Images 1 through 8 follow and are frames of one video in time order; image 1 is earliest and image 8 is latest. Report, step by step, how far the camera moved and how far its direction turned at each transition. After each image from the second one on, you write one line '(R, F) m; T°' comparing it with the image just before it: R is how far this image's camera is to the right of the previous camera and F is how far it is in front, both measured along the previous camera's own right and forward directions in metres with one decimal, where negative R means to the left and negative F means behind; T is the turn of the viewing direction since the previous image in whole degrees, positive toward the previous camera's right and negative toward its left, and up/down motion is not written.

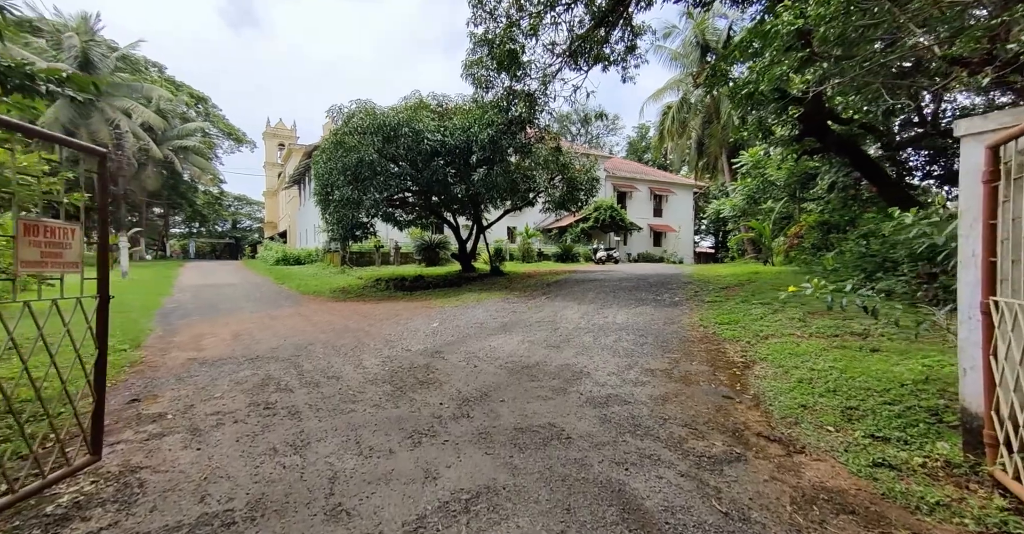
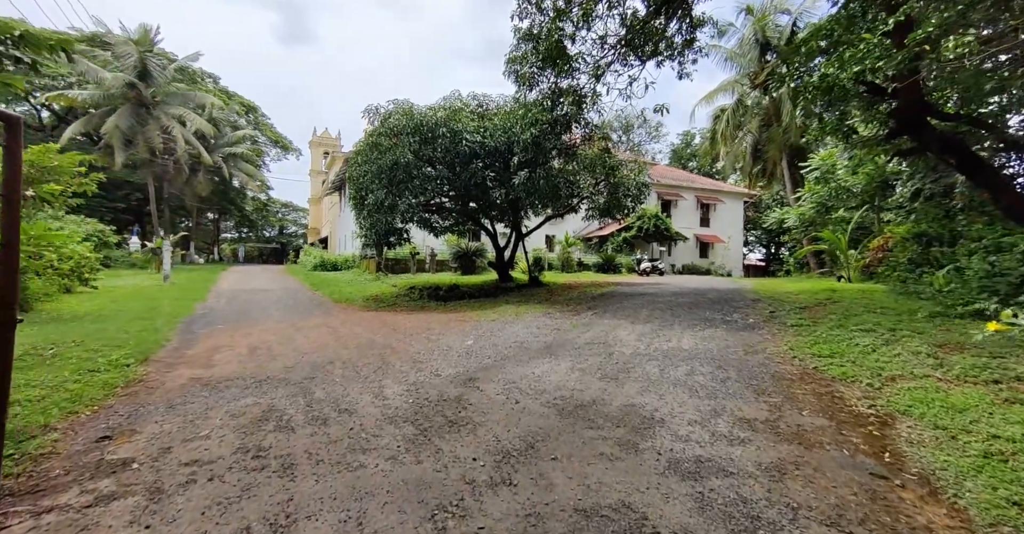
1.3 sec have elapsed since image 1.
(-0.1, +0.8) m; -5°
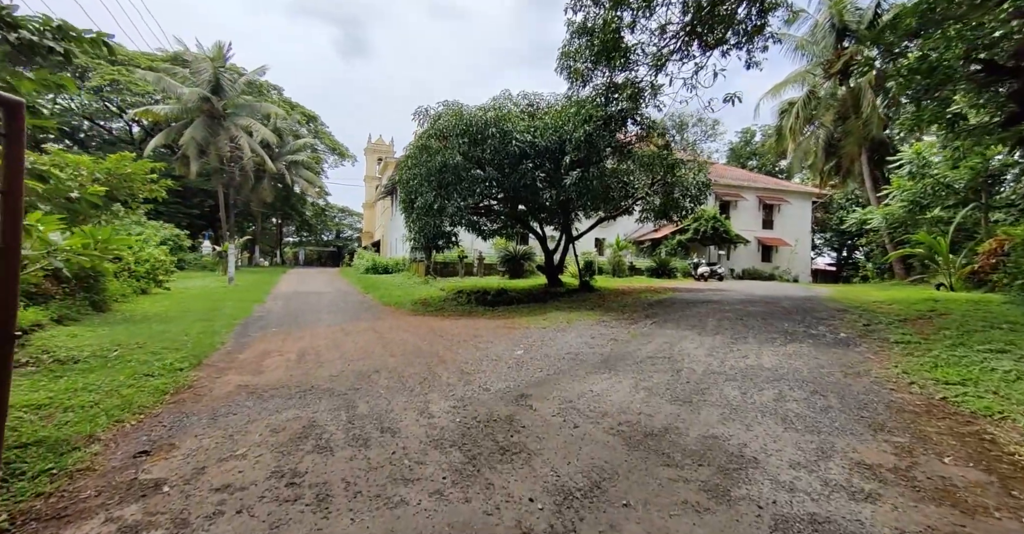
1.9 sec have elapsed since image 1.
(-0.1, +0.4) m; -6°
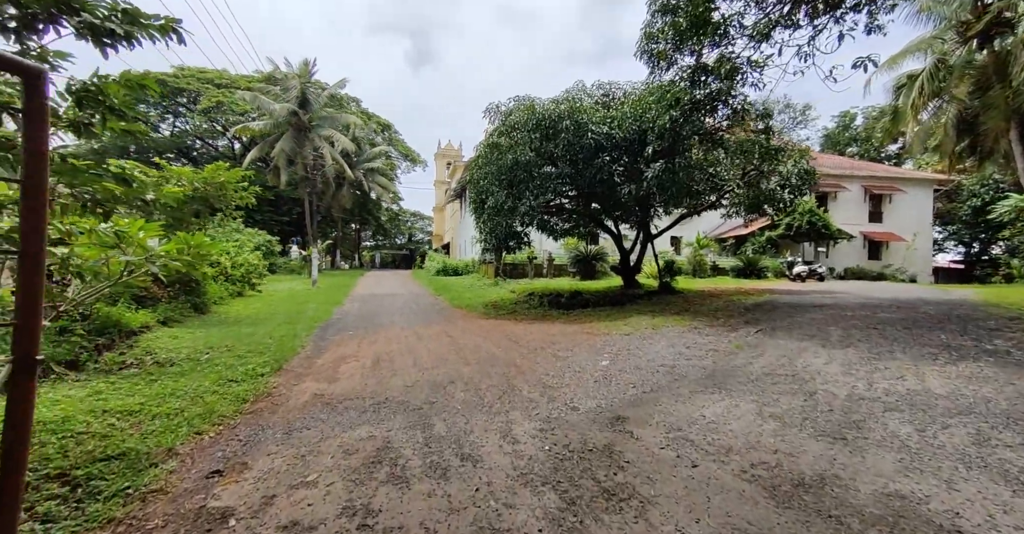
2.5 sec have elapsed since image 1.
(-0.2, +0.5) m; -9°
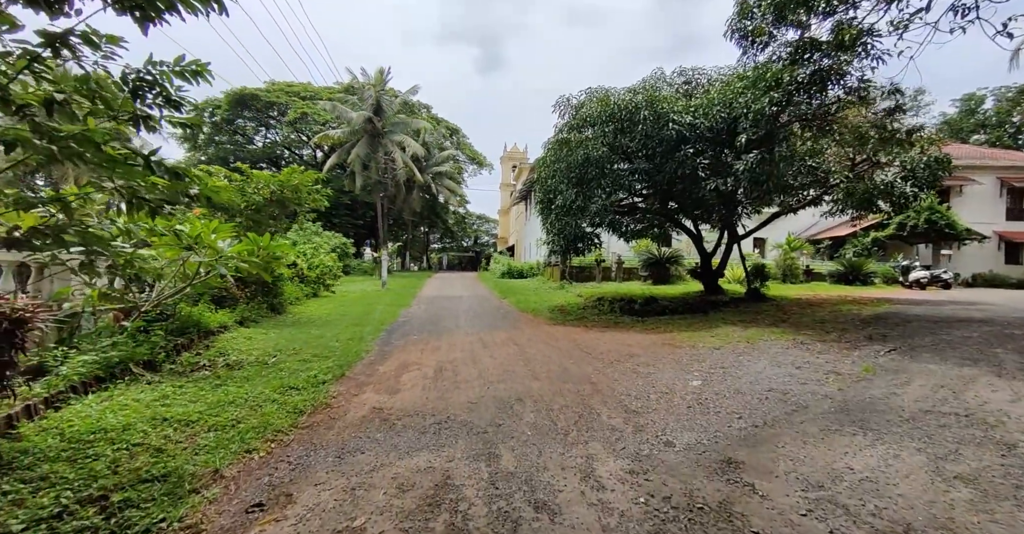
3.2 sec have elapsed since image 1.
(-0.1, +0.5) m; -9°
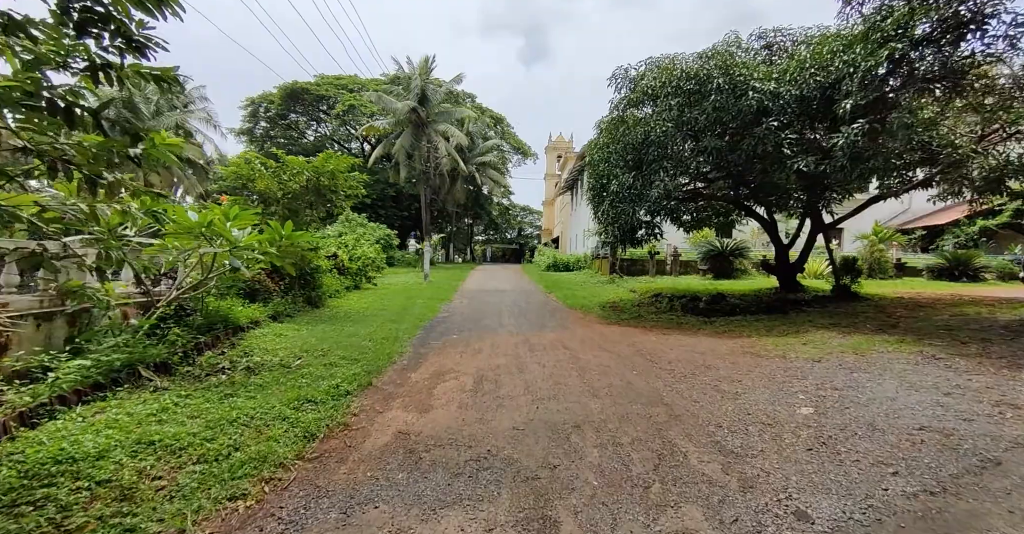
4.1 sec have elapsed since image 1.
(-0.1, +0.8) m; -6°
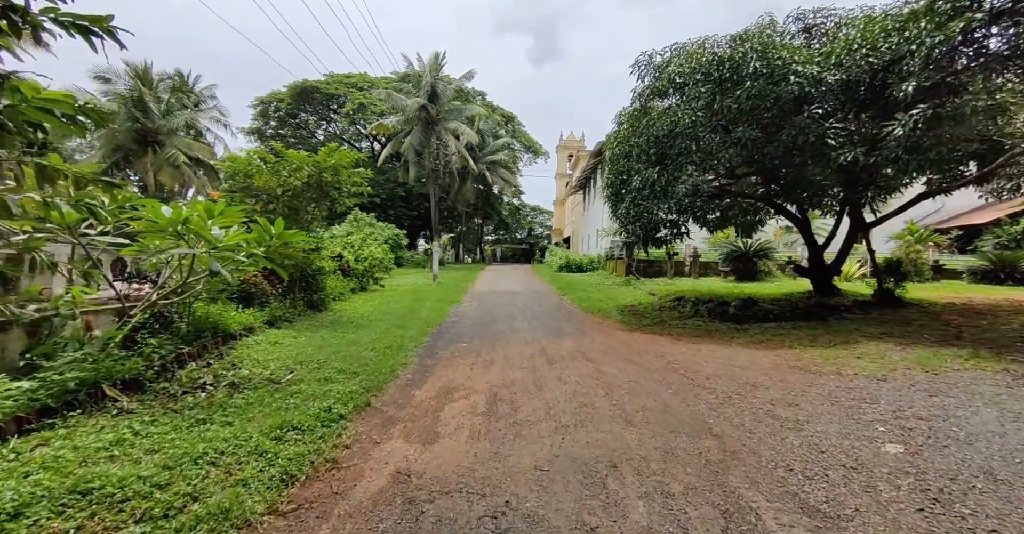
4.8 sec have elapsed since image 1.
(-0.1, +0.5) m; -1°
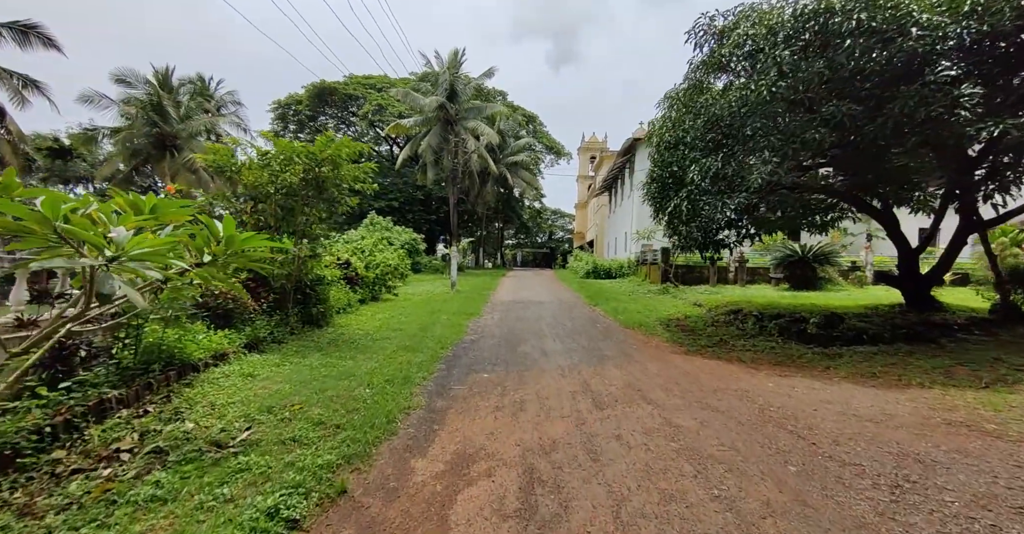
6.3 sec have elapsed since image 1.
(-0.1, +1.2) m; -3°
